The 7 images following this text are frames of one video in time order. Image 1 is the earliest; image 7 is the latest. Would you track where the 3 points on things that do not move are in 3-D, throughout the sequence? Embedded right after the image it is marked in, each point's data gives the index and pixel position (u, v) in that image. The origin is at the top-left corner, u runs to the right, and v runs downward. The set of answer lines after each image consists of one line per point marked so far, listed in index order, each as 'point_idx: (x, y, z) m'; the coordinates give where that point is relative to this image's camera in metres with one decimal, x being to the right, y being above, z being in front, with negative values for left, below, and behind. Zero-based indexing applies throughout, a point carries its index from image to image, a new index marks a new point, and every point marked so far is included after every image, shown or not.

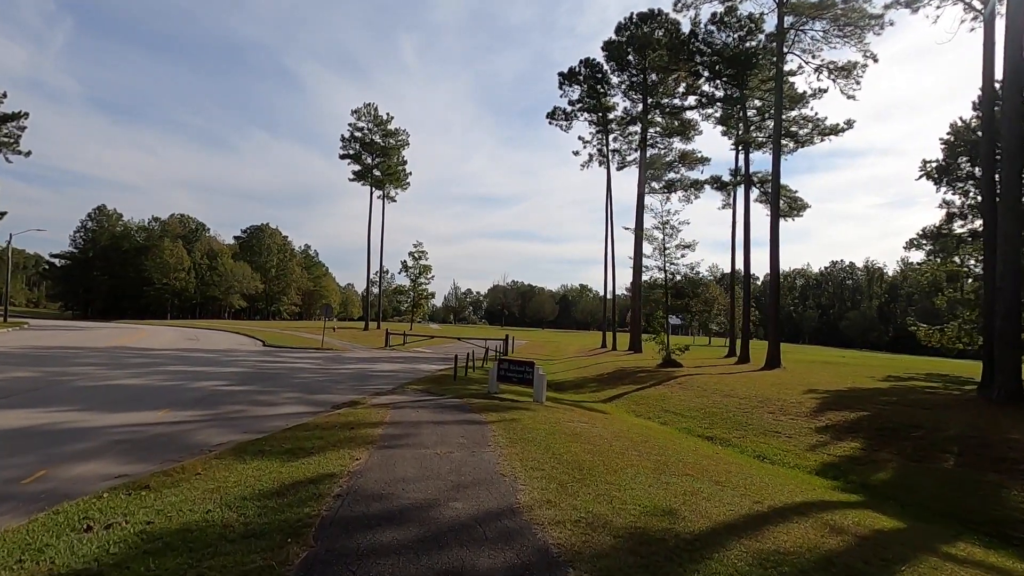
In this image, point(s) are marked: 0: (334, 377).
0: (-5.8, -3.0, +17.8) m
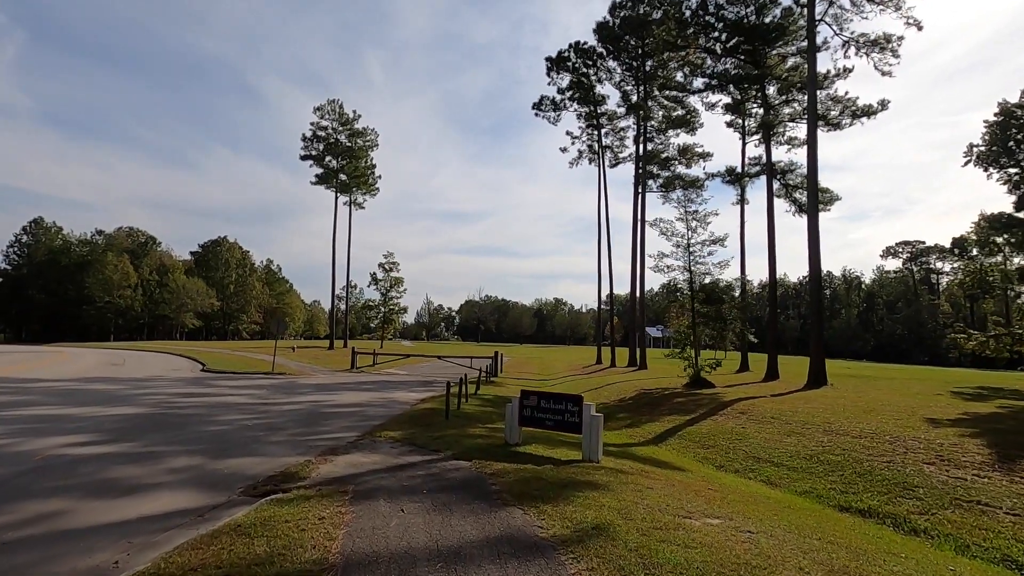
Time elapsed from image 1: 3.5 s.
0: (-5.5, -3.0, +12.4) m
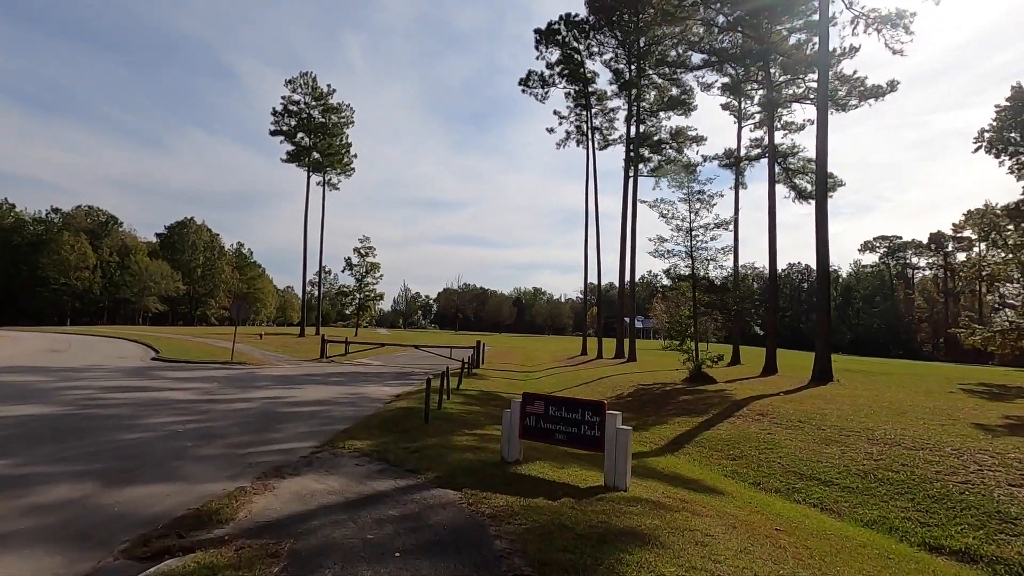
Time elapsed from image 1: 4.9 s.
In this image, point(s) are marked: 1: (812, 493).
0: (-5.6, -2.6, +10.2) m
1: (+4.7, -3.2, +8.5) m
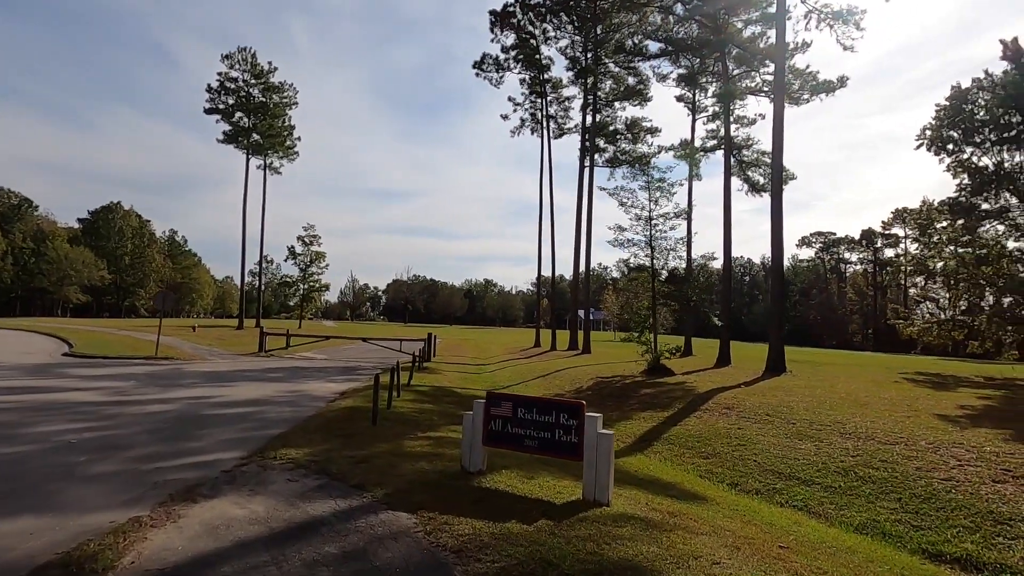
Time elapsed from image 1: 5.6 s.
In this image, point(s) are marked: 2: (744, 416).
0: (-6.3, -2.3, +8.7) m
1: (+4.1, -3.0, +8.0) m
2: (+5.2, -2.8, +12.1) m
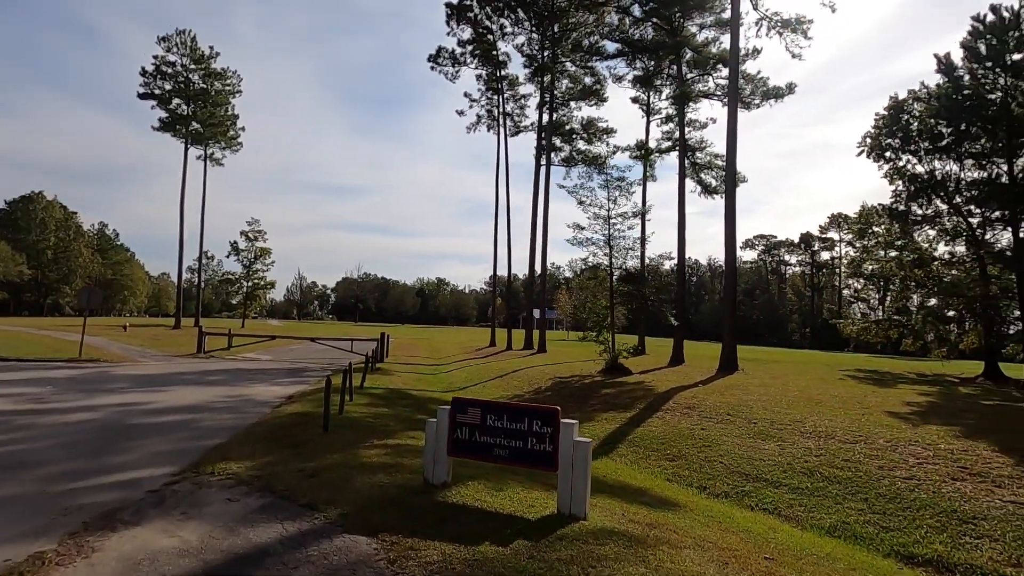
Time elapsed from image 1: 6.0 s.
0: (-6.8, -2.2, +7.6) m
1: (+3.6, -3.0, +7.8) m
2: (+4.3, -2.8, +12.1) m
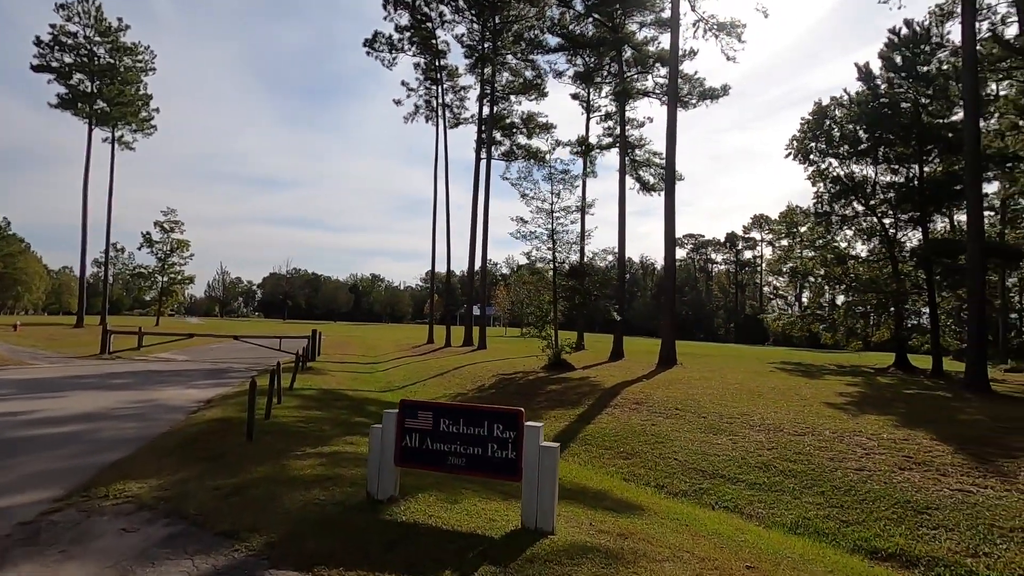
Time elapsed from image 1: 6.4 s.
0: (-7.4, -2.1, +6.2) m
1: (+3.0, -2.9, +7.6) m
2: (+3.1, -2.7, +11.9) m
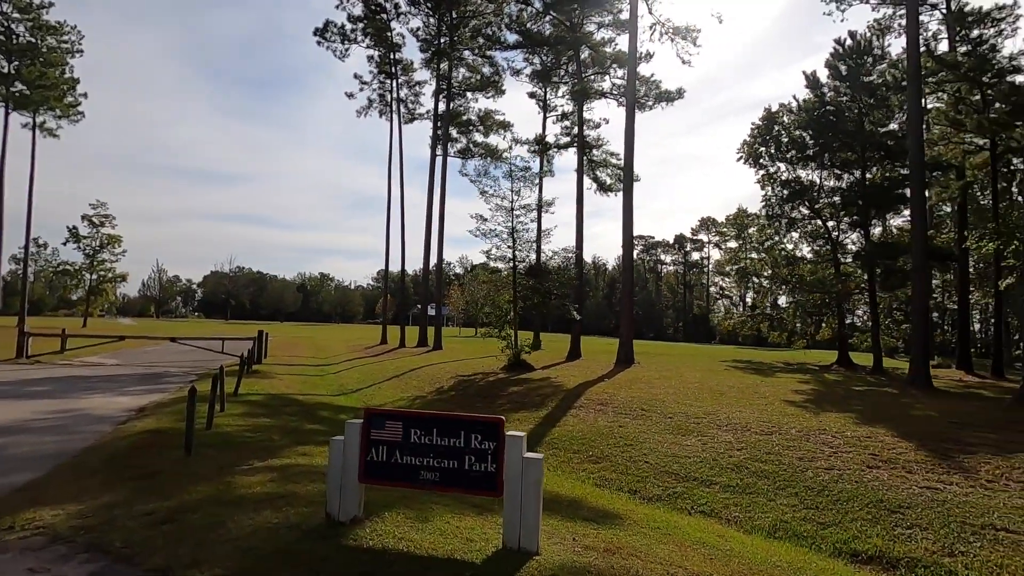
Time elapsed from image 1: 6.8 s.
0: (-7.6, -2.0, +5.1) m
1: (+2.5, -2.9, +7.4) m
2: (+2.3, -2.7, +11.7) m
